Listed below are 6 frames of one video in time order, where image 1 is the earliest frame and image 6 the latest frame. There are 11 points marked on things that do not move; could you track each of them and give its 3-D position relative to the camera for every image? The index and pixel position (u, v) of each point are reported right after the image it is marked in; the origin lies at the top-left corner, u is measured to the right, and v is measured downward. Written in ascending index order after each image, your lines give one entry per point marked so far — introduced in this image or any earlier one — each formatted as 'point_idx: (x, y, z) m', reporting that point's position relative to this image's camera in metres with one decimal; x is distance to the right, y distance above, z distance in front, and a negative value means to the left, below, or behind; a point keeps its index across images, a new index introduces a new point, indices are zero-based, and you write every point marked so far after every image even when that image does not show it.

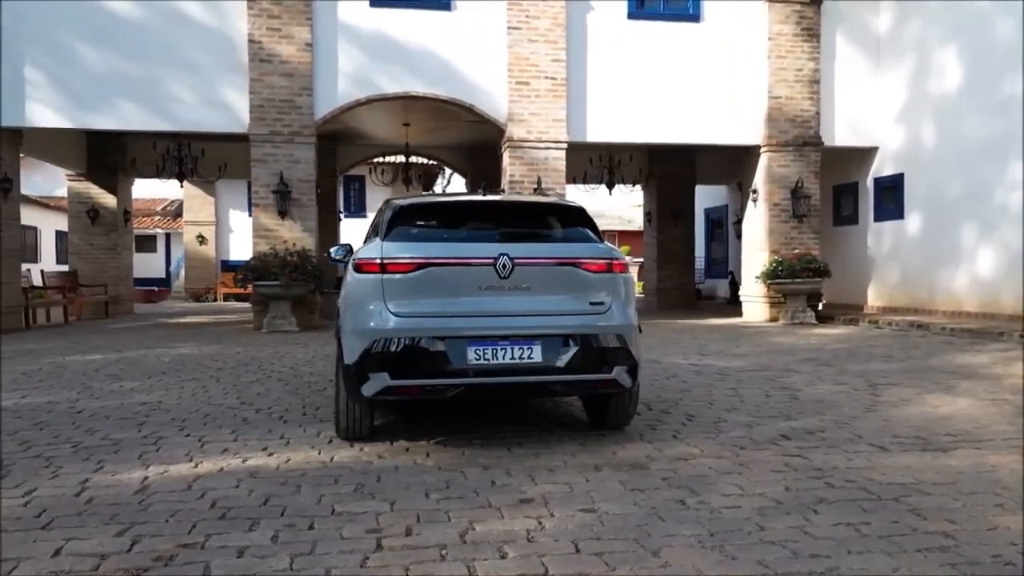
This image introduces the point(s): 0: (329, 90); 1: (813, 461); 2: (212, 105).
0: (-2.8, +3.0, +12.4) m
1: (+1.8, -1.0, +4.8) m
2: (-4.5, +2.7, +12.1) m
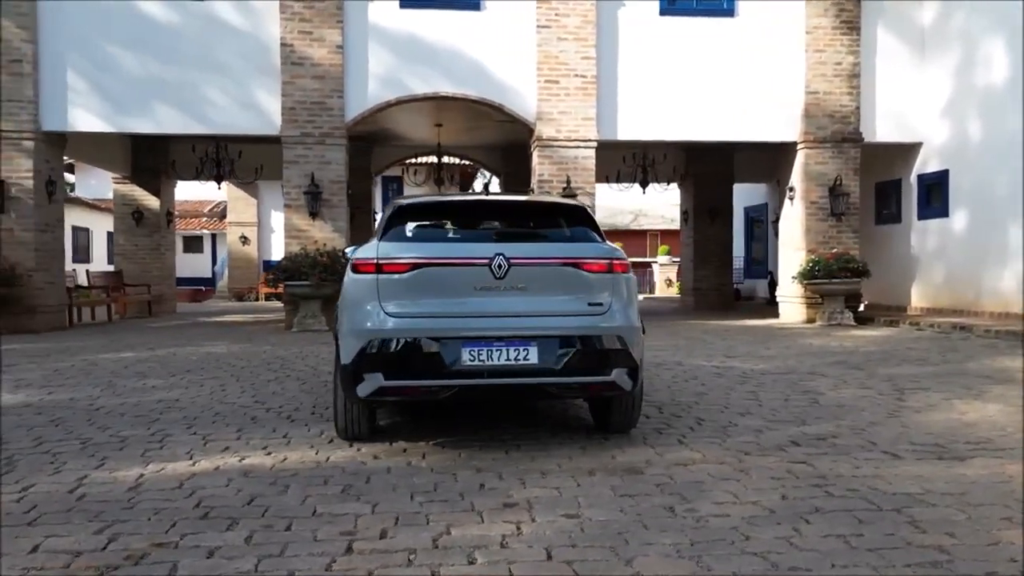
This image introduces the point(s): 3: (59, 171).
0: (-2.4, +3.0, +12.5) m
1: (+1.7, -1.0, +4.6) m
2: (-4.1, +2.7, +12.3) m
3: (-7.1, +1.8, +12.8) m
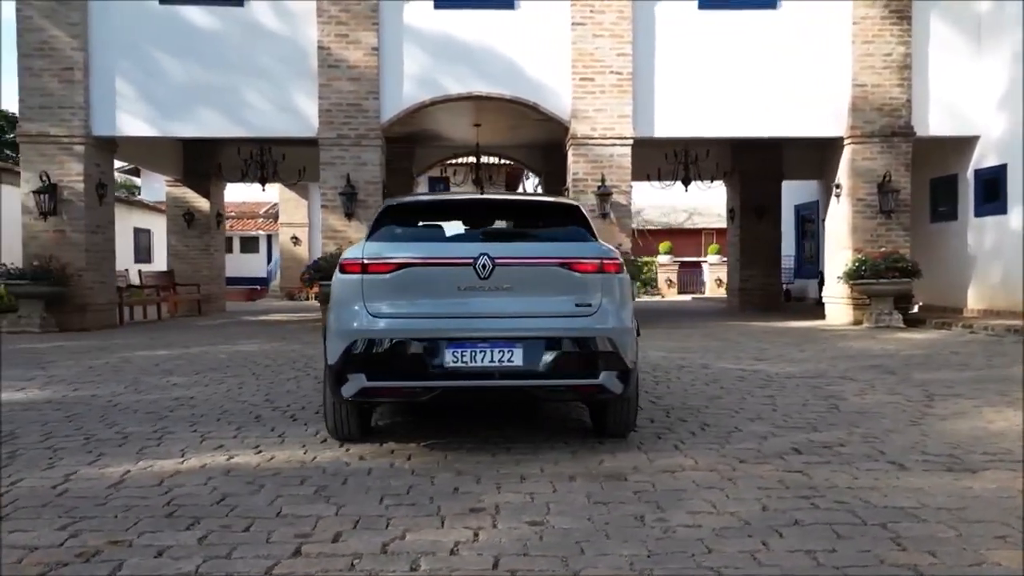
0: (-1.8, +3.0, +12.5) m
1: (+1.6, -1.0, +4.4) m
2: (-3.5, +2.7, +12.5) m
3: (-6.6, +1.8, +13.3) m
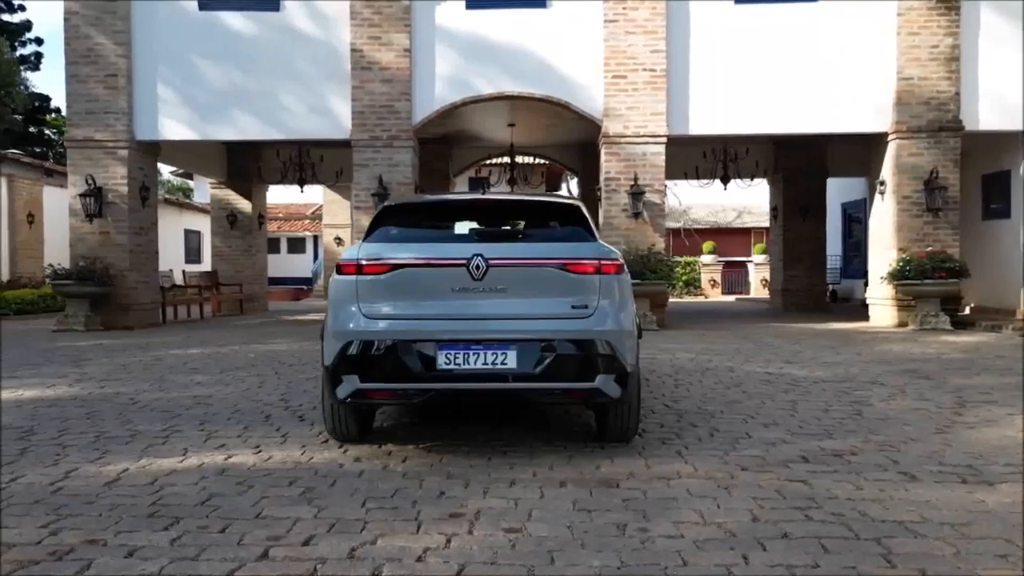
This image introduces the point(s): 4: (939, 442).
0: (-1.3, +3.0, +12.6) m
1: (+1.6, -1.0, +4.2) m
2: (-3.0, +2.7, +12.7) m
3: (-6.0, +1.8, +13.6) m
4: (+2.8, -1.0, +5.3) m
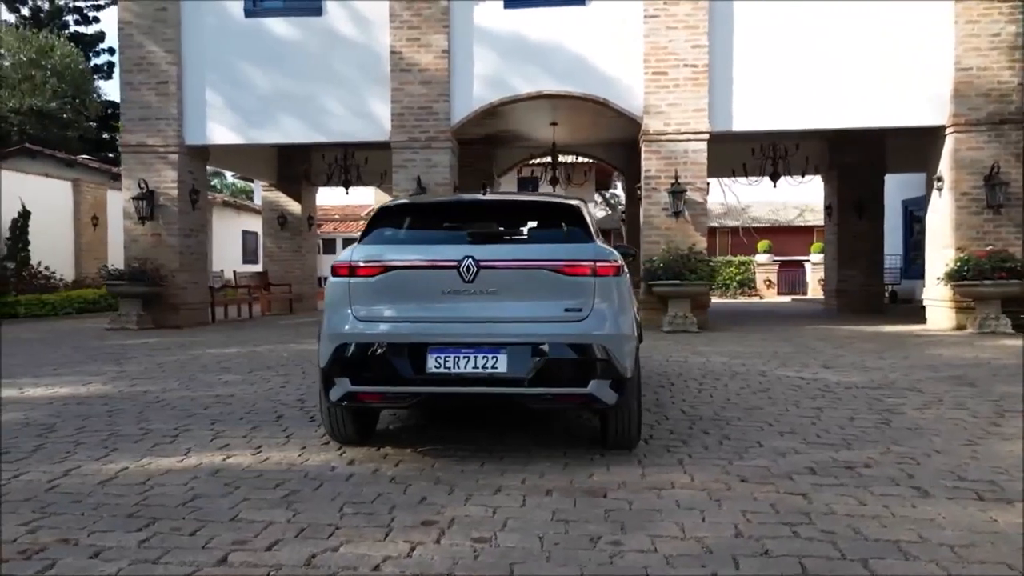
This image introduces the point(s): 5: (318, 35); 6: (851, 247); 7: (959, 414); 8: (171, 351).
0: (-0.7, +3.0, +12.6) m
1: (+1.5, -1.1, +4.0) m
2: (-2.4, +2.7, +12.8) m
3: (-5.3, +1.8, +14.0) m
4: (+2.8, -1.0, +5.0) m
5: (-3.0, +4.0, +12.8) m
6: (+6.4, +0.8, +15.4) m
7: (+3.4, -1.0, +6.1) m
8: (-4.2, -0.8, +10.1) m
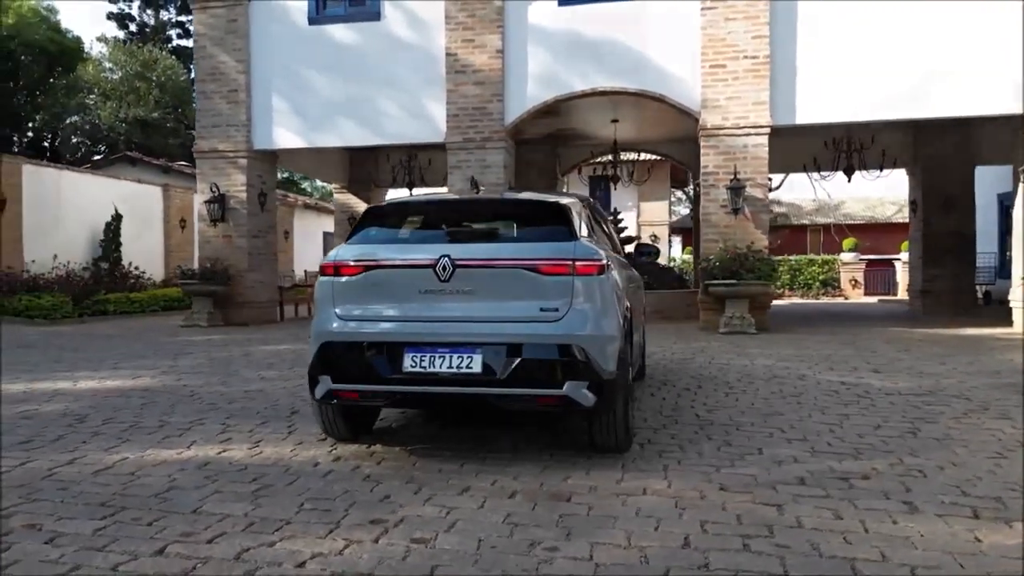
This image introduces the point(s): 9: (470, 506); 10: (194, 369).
0: (+0.1, +3.0, +12.5) m
1: (+1.3, -1.1, +3.8) m
2: (-1.5, +2.7, +13.0) m
3: (-4.3, +1.8, +14.5) m
4: (+2.7, -1.0, +4.6) m
5: (-2.2, +4.0, +13.1) m
6: (+7.6, +0.8, +14.5) m
7: (+3.4, -1.0, +5.6) m
8: (-3.7, -0.8, +10.5) m
9: (-0.2, -1.1, +4.0) m
10: (-3.5, -0.9, +8.8) m
